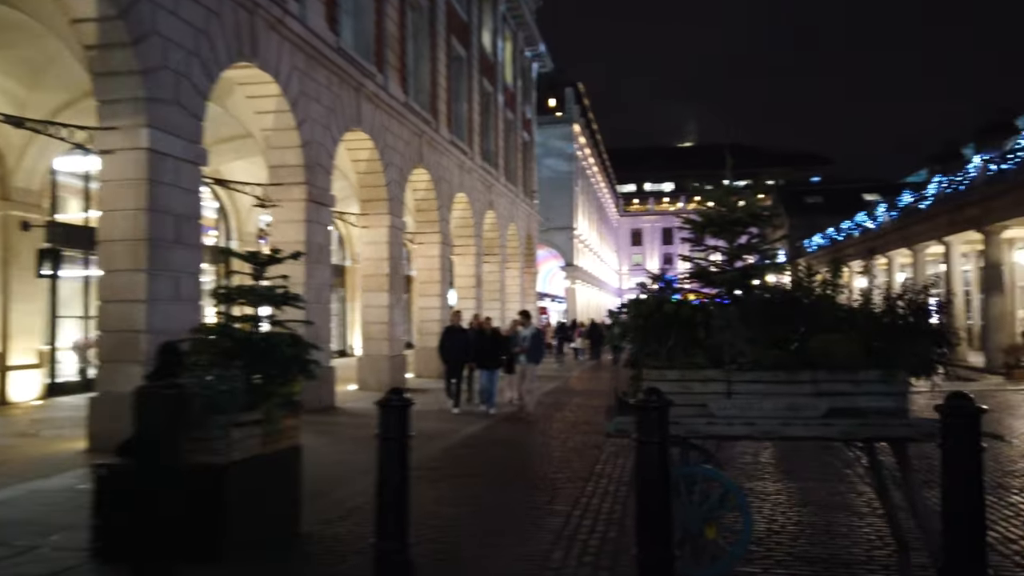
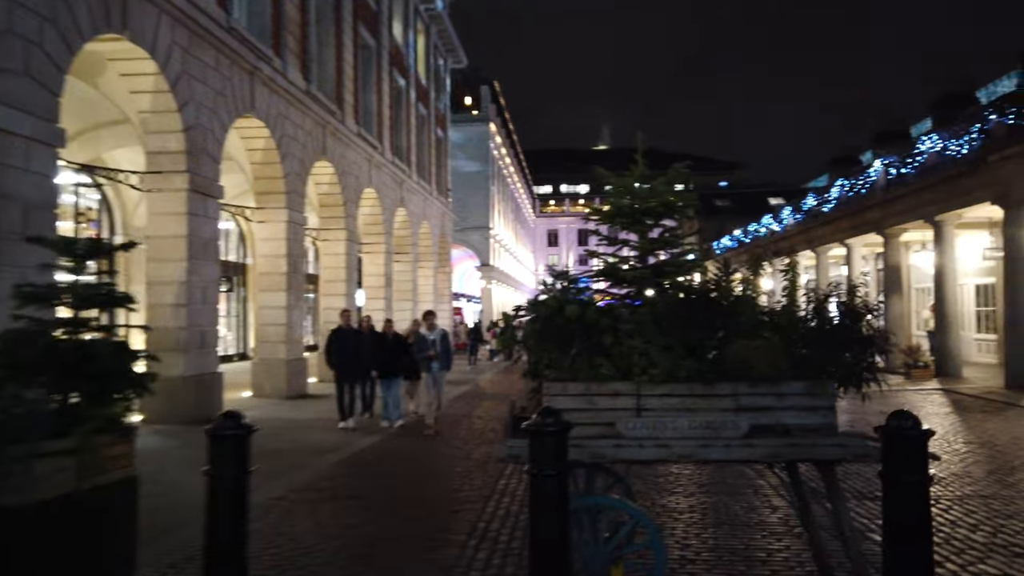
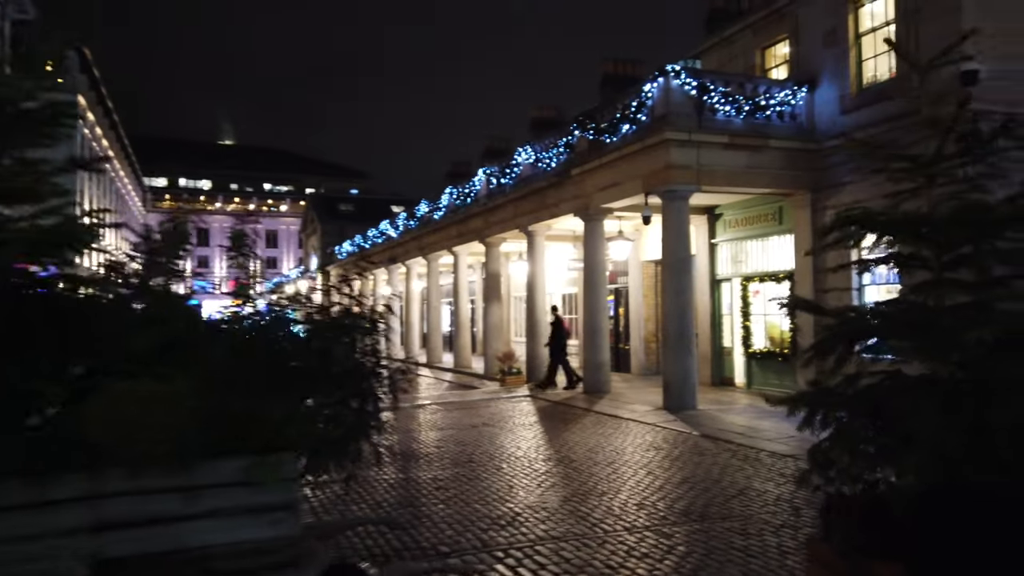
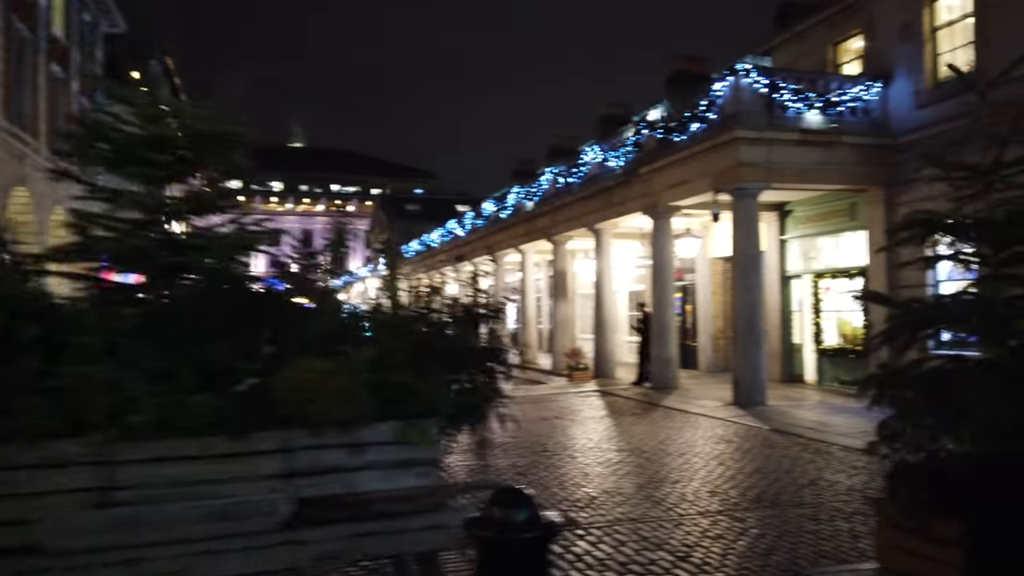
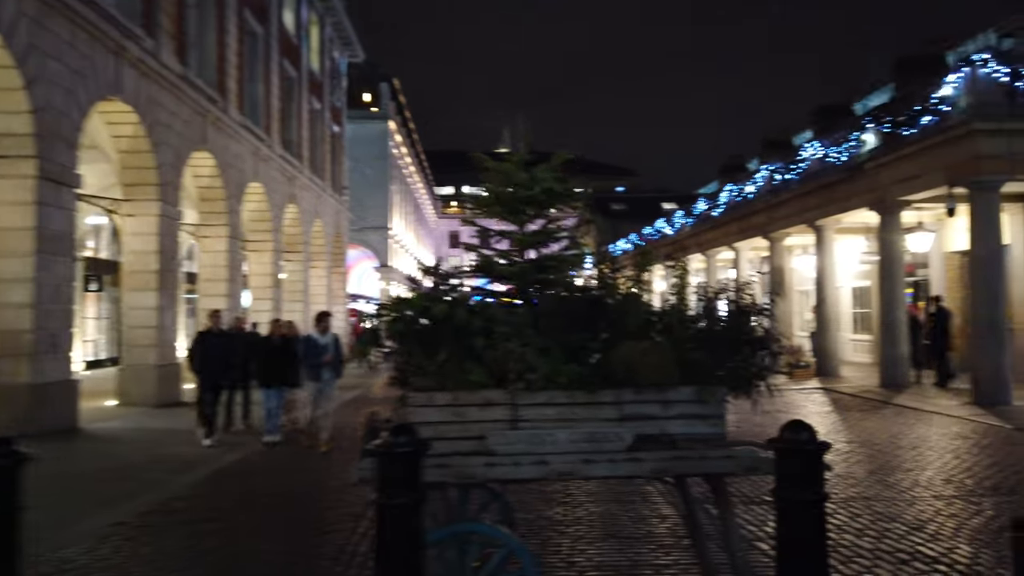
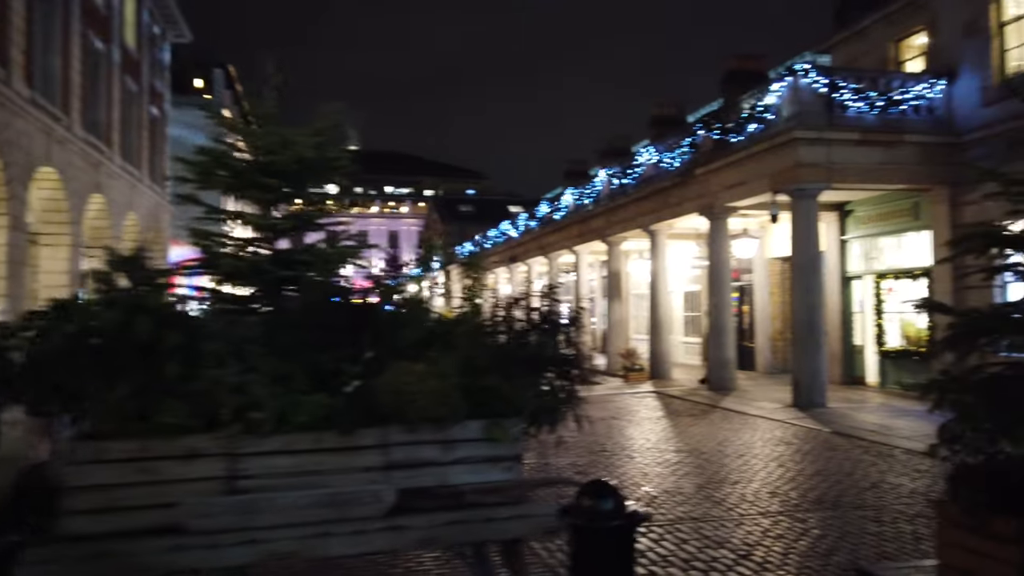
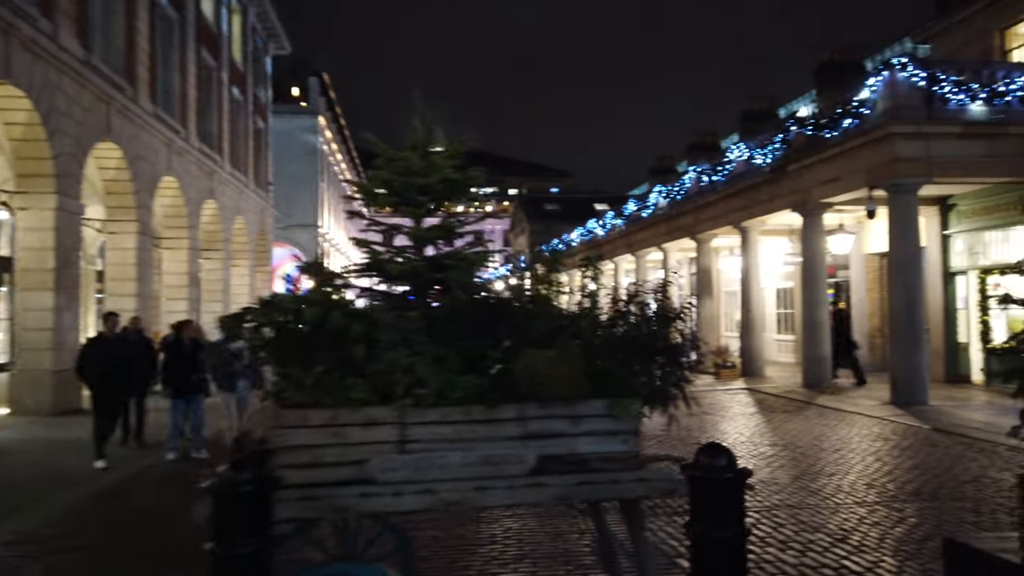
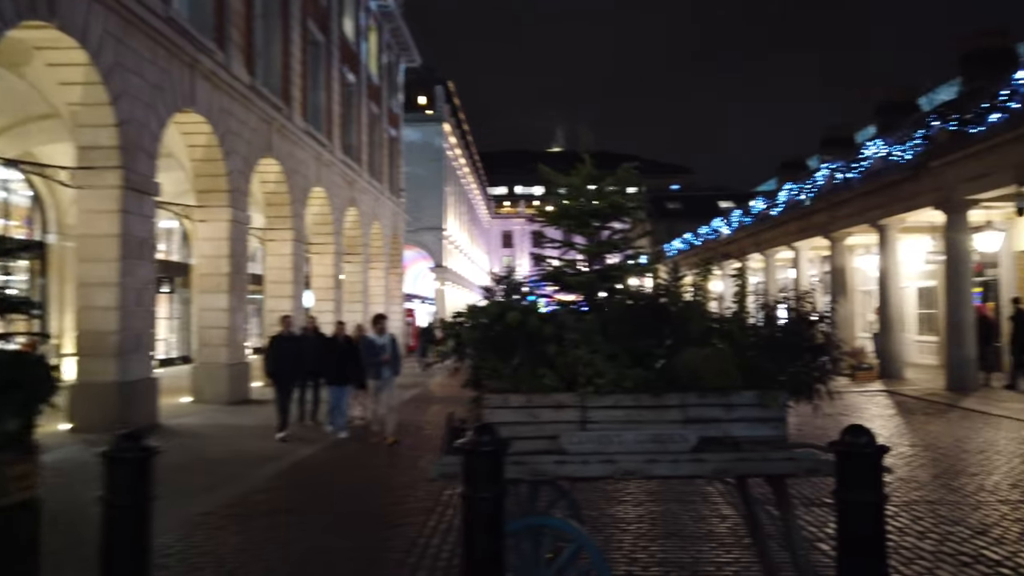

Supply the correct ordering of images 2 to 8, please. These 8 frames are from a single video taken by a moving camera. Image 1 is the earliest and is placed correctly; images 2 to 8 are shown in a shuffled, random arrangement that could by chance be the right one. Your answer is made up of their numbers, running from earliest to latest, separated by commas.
2, 8, 5, 7, 6, 4, 3
